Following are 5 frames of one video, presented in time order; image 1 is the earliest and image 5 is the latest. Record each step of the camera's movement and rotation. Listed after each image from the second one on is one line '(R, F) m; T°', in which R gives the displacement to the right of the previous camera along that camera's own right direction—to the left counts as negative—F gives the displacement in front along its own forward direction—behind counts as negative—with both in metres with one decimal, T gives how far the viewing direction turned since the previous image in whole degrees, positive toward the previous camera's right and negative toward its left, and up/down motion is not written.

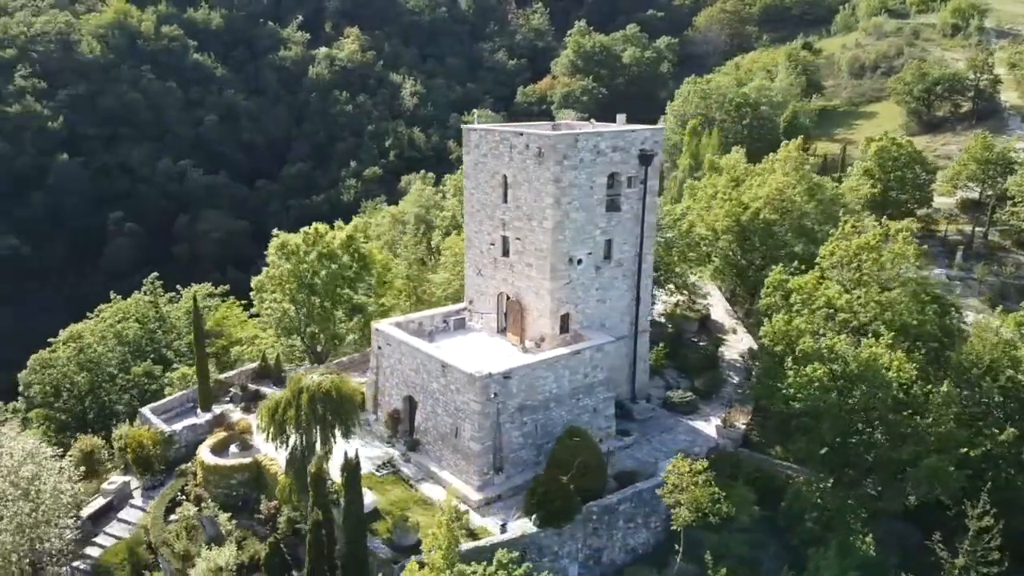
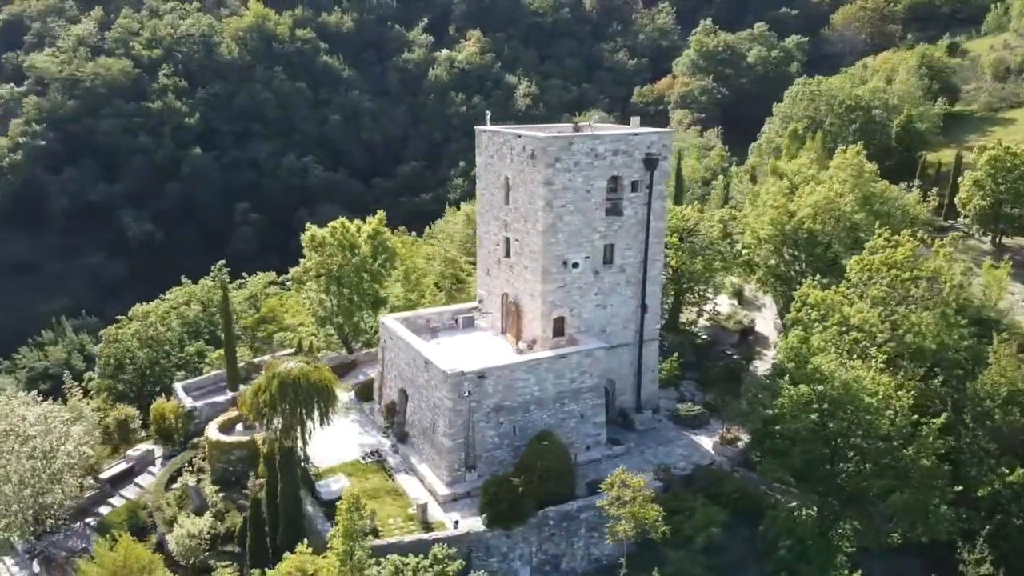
(+4.4, +0.3) m; -10°
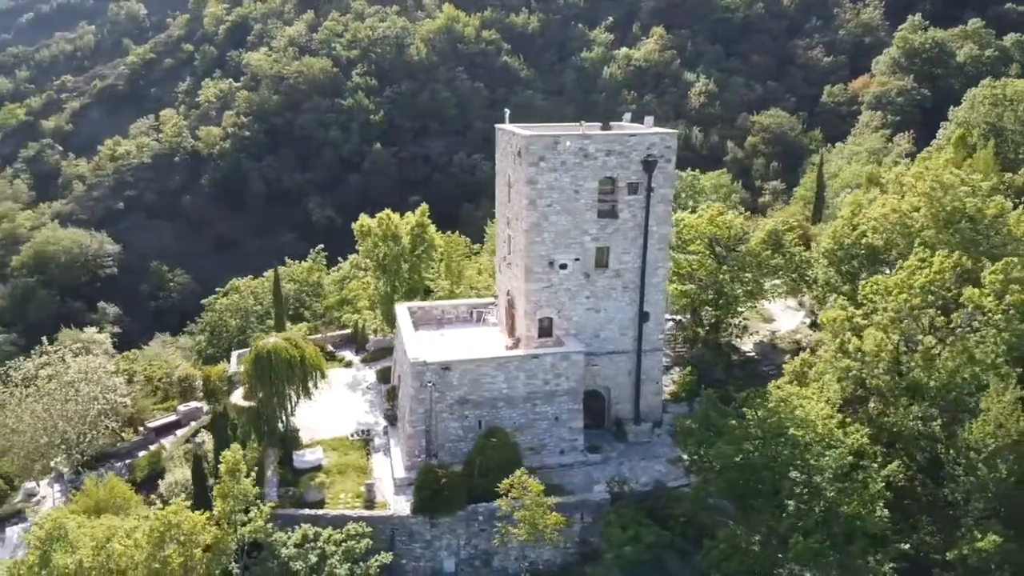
(+6.7, +0.8) m; -16°
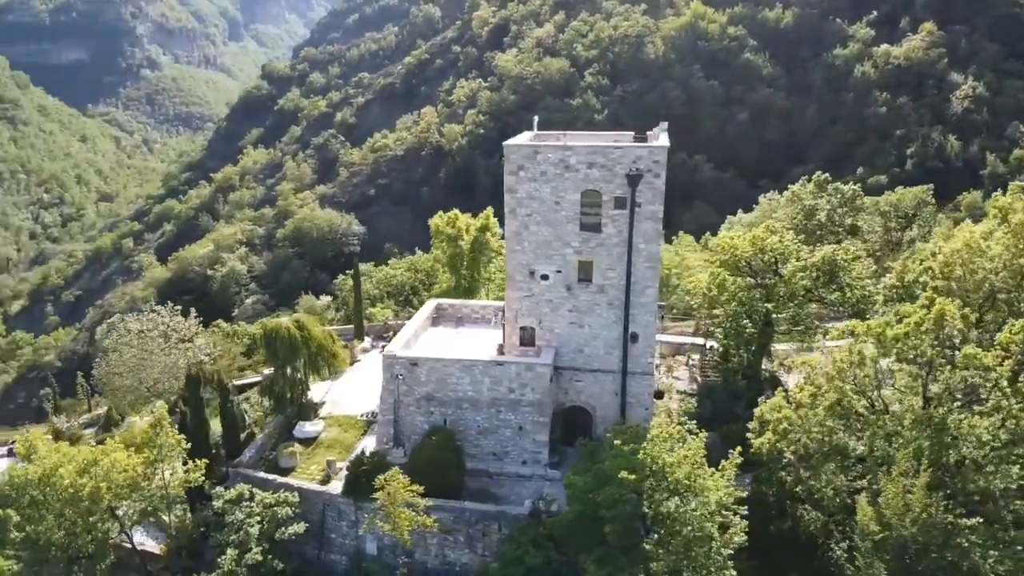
(+8.8, +1.4) m; -21°
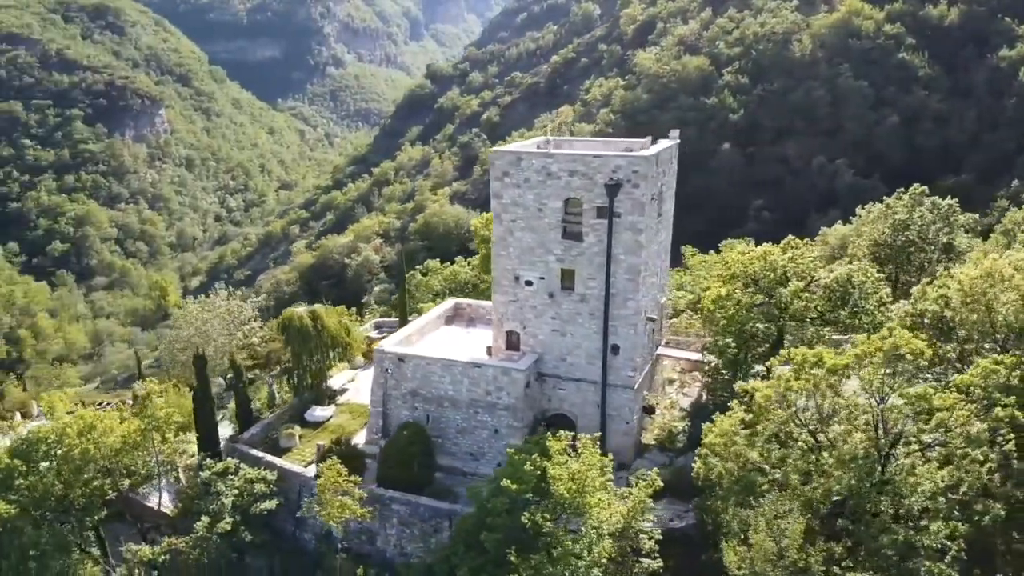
(+5.3, +0.3) m; -12°
